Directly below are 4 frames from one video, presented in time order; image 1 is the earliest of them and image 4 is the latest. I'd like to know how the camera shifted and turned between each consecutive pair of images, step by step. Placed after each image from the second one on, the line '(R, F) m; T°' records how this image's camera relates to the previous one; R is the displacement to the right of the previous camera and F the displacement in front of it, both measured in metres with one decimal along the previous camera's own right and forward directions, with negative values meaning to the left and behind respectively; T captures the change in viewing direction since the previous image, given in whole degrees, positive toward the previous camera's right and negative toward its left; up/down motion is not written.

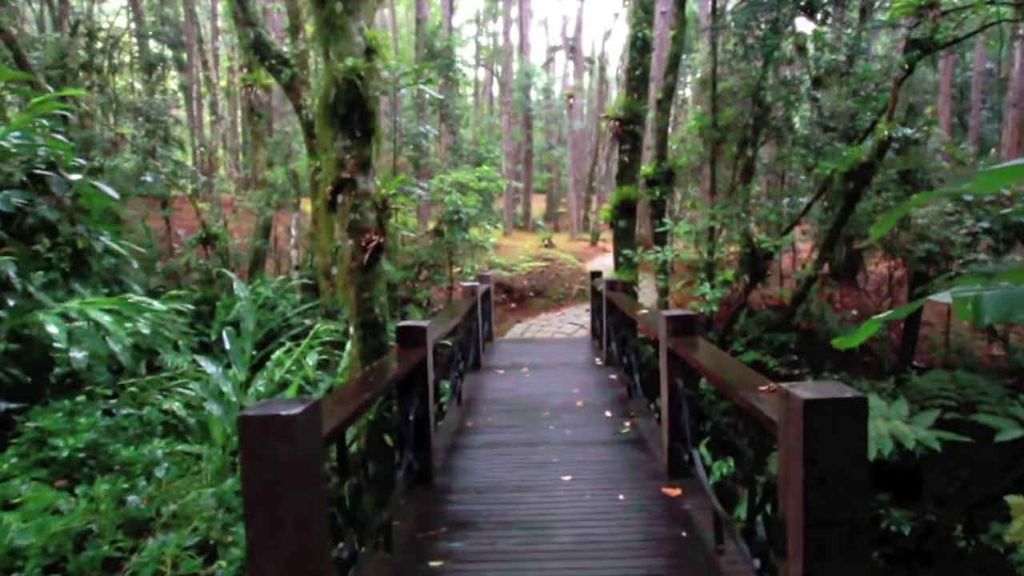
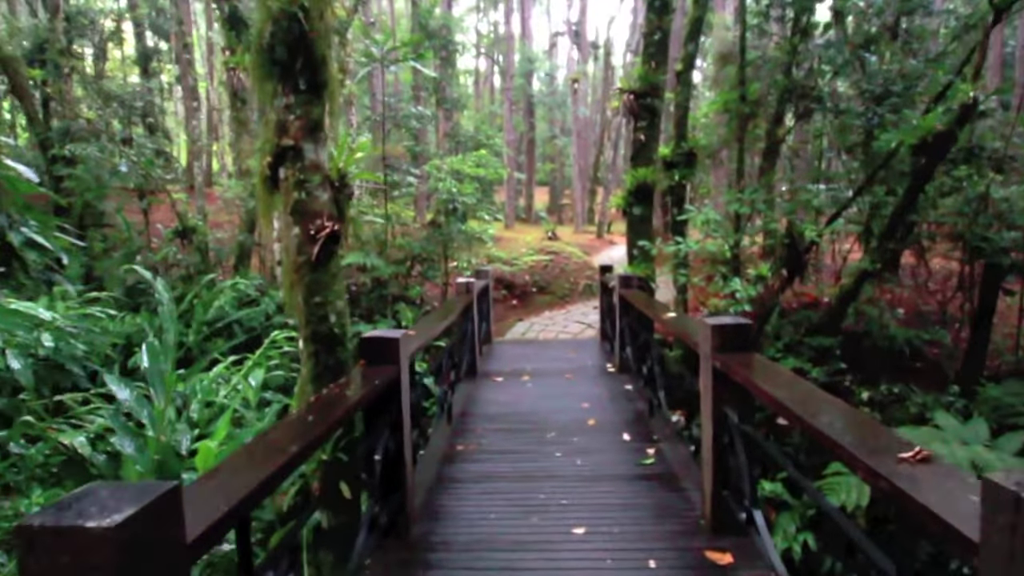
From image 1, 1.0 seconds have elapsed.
(0.0, +0.8) m; 0°
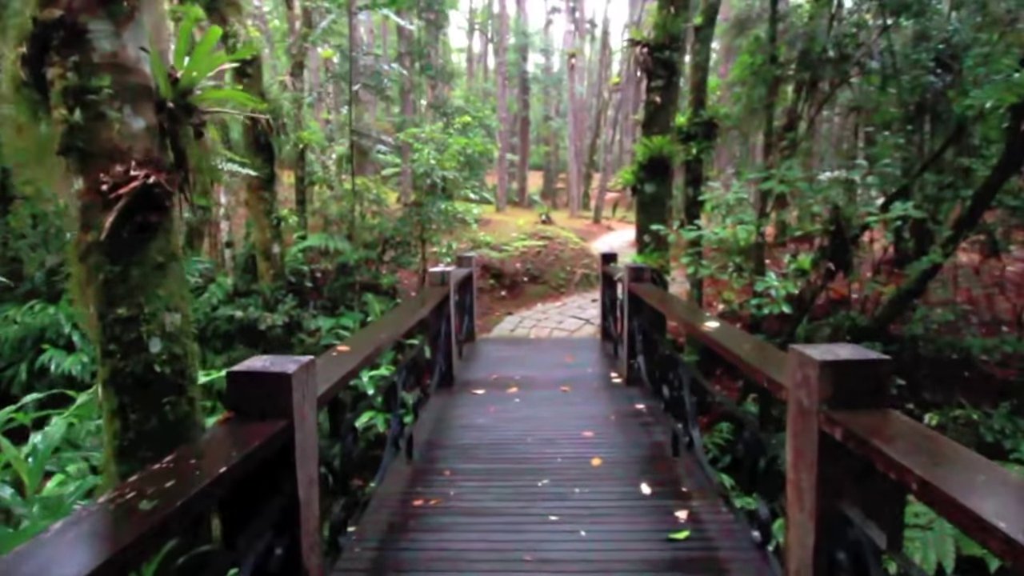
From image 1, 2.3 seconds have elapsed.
(+0.1, +1.1) m; +1°
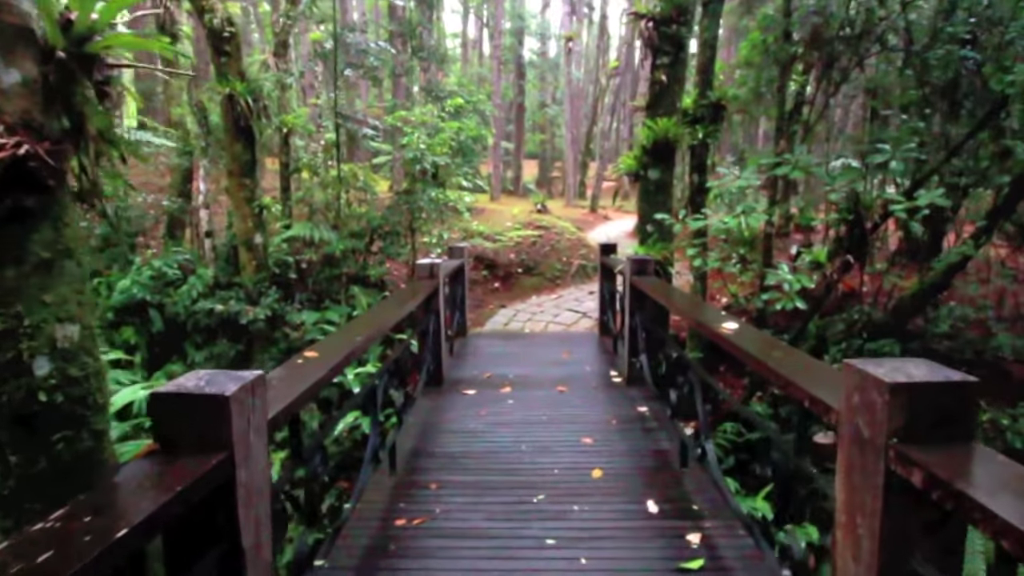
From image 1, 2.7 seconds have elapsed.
(0.0, +0.3) m; +1°
